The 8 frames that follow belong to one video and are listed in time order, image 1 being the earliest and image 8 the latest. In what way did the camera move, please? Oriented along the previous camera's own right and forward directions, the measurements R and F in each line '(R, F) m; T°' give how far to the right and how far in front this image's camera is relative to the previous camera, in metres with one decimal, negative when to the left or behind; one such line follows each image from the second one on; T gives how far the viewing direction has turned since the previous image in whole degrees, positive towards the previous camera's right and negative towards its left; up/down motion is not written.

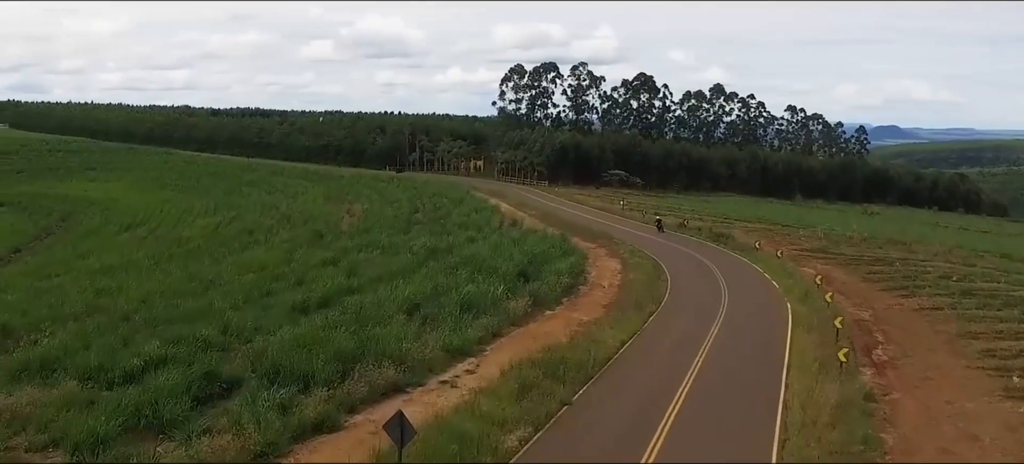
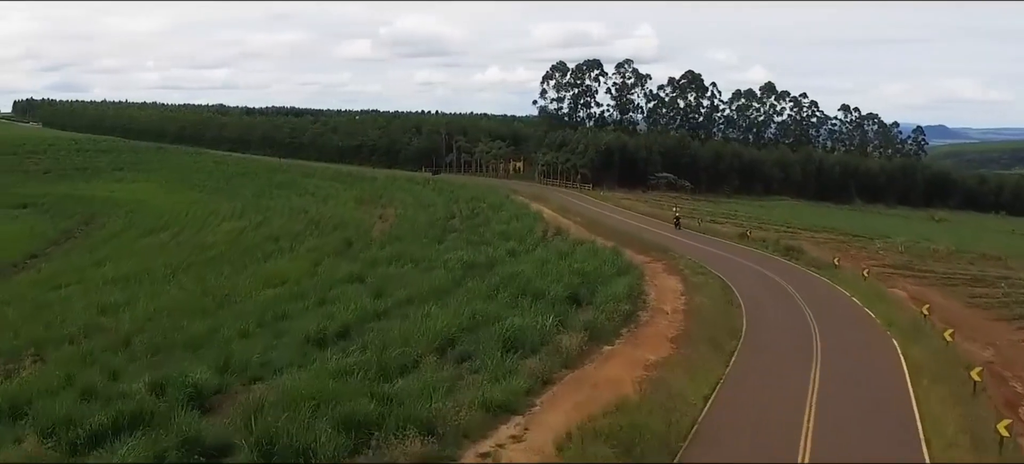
(-0.1, +2.1) m; -2°
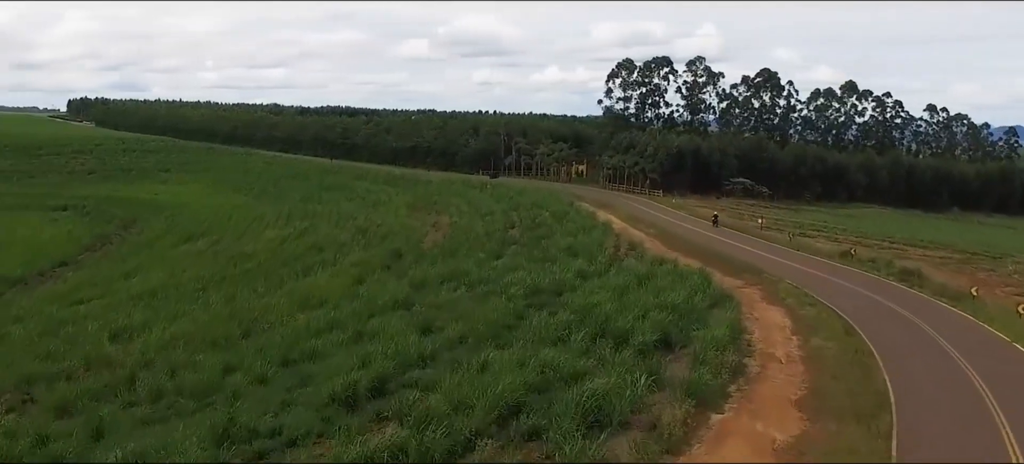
(-0.2, +2.7) m; -3°
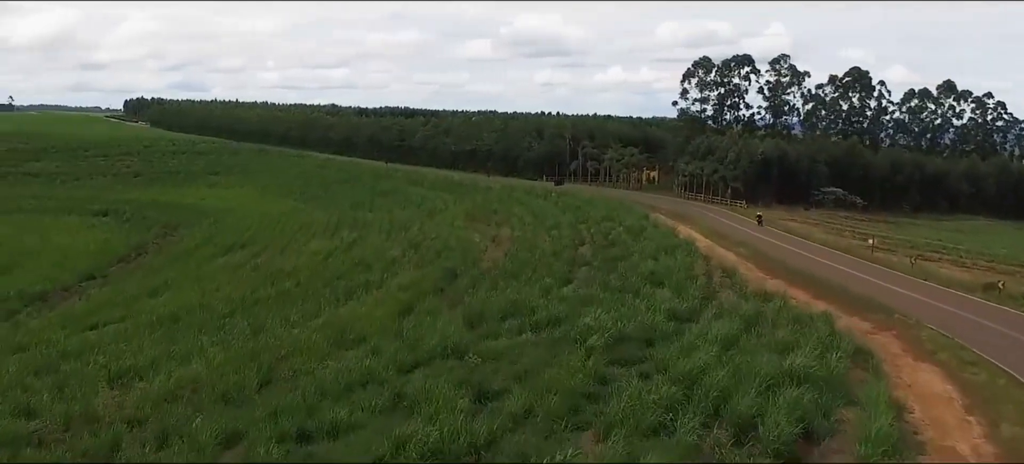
(-0.2, +3.0) m; -3°
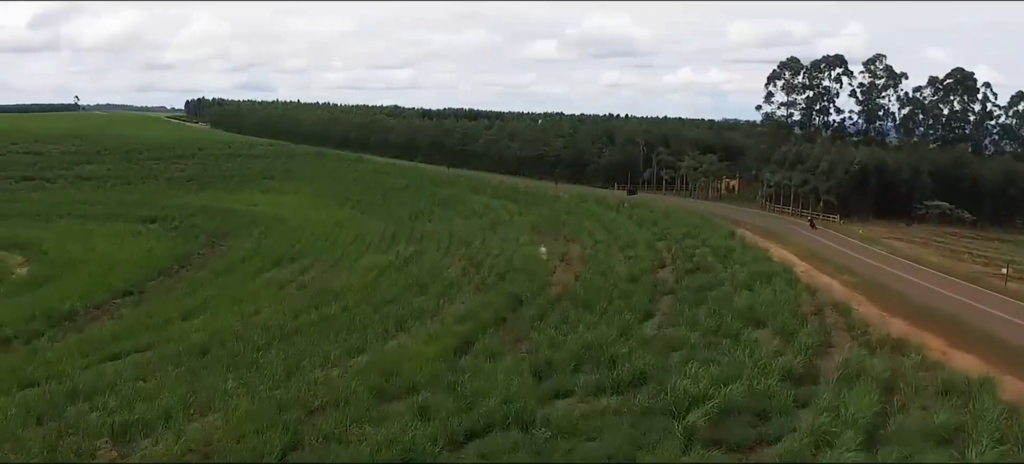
(-0.1, +2.5) m; -3°
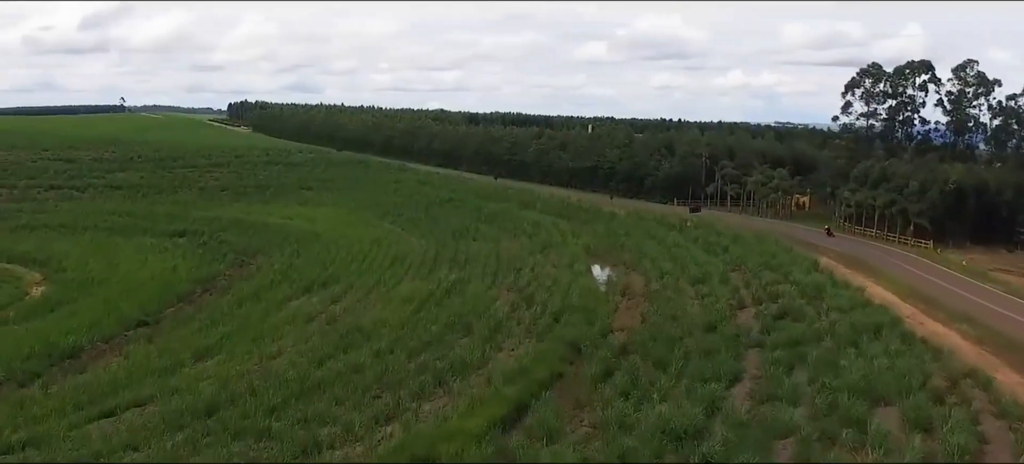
(-0.2, +2.7) m; -2°
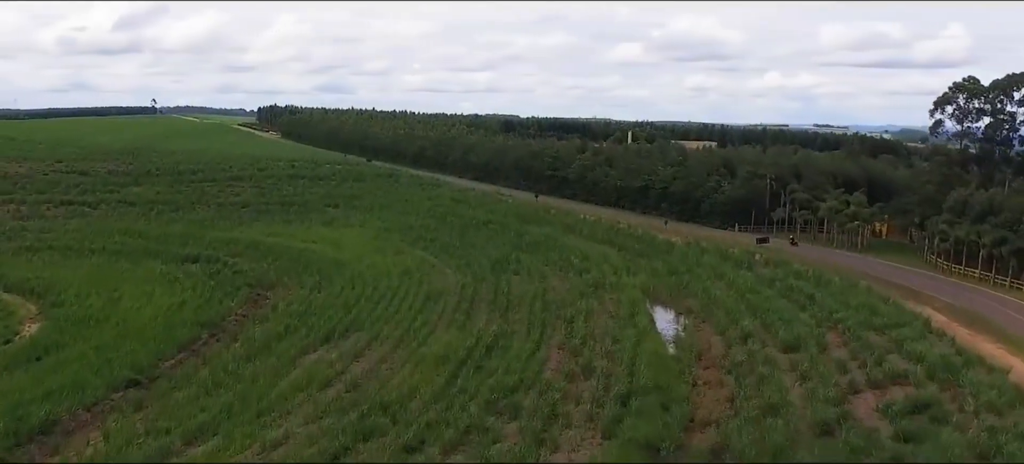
(-0.3, +3.4) m; -1°
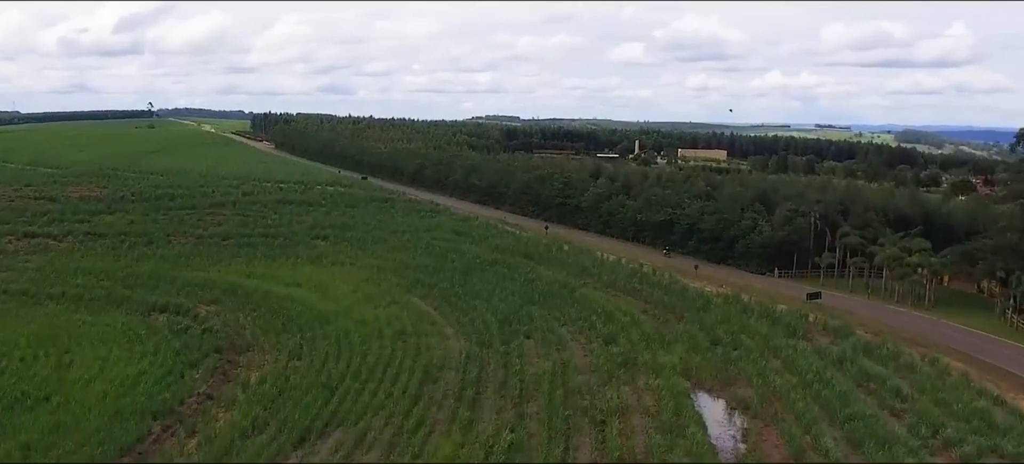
(-0.2, +4.2) m; 0°
